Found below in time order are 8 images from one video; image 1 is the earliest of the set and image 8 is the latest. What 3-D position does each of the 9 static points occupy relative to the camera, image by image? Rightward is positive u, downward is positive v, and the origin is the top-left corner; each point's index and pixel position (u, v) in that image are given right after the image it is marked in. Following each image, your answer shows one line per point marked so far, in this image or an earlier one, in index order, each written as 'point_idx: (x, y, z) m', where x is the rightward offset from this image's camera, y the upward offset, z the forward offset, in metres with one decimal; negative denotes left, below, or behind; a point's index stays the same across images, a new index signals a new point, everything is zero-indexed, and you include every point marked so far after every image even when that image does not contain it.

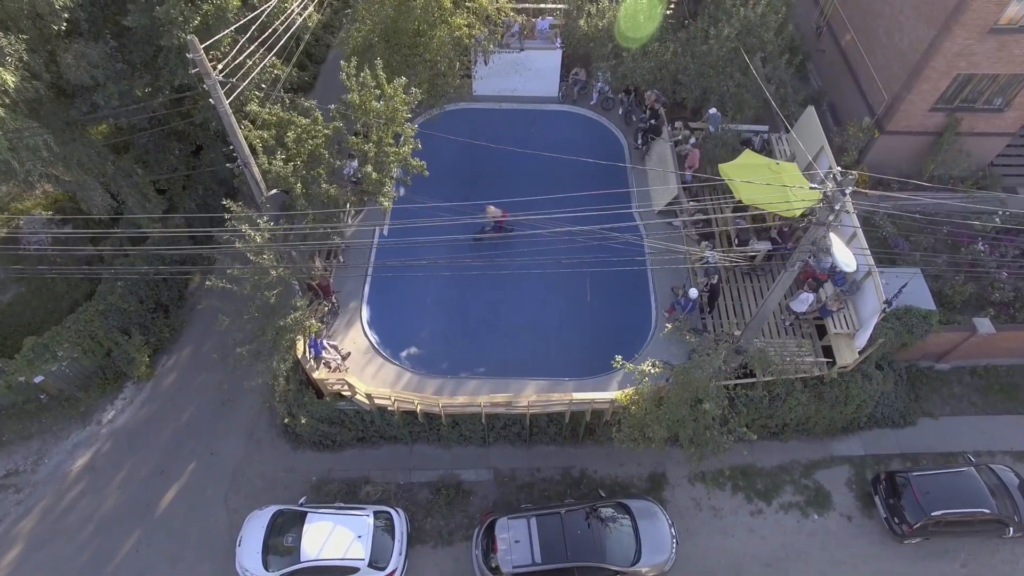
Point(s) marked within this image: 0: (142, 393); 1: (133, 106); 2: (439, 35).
0: (-10.9, -3.0, +17.2) m
1: (-10.0, +4.8, +15.5) m
2: (-2.2, +7.6, +17.5) m
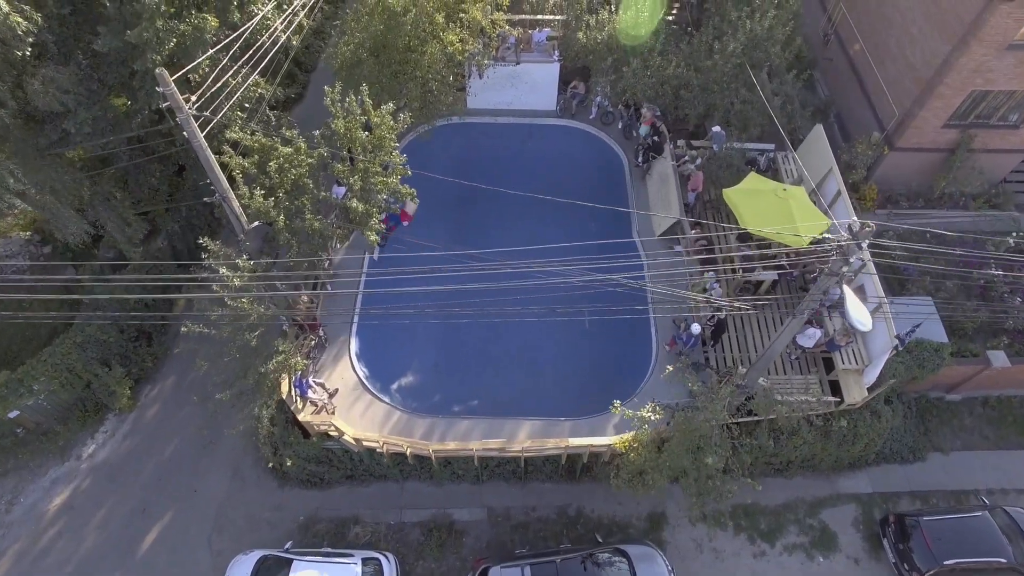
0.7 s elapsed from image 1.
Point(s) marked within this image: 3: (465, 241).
0: (-11.0, -3.9, +16.6) m
1: (-10.2, +4.0, +14.7) m
2: (-2.3, +6.8, +16.7) m
3: (-1.5, +1.5, +18.6) m
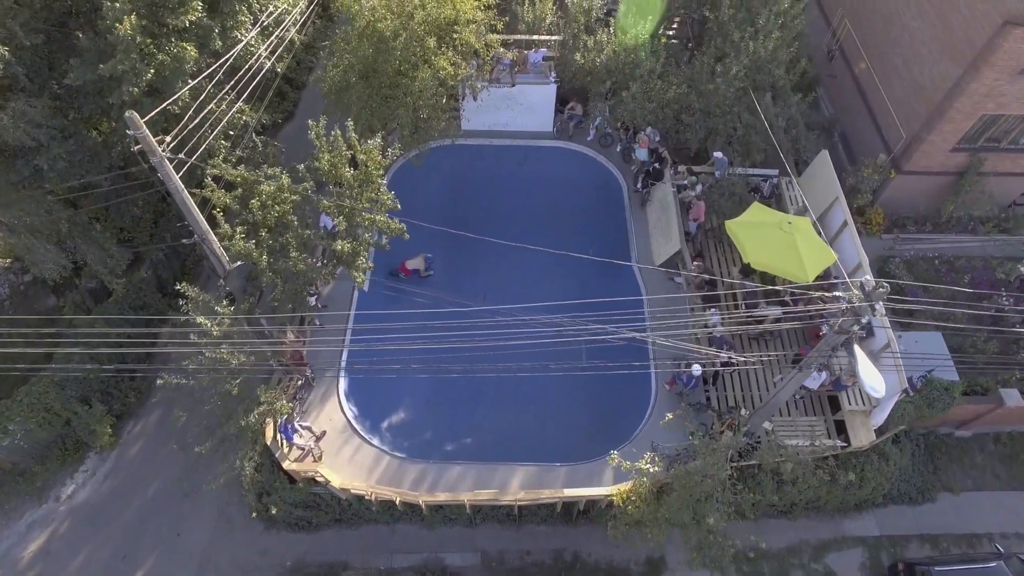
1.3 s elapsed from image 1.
0: (-11.2, -4.8, +16.0) m
1: (-10.3, +3.0, +14.1) m
2: (-2.5, +5.8, +16.1) m
3: (-1.6, +0.6, +18.0) m
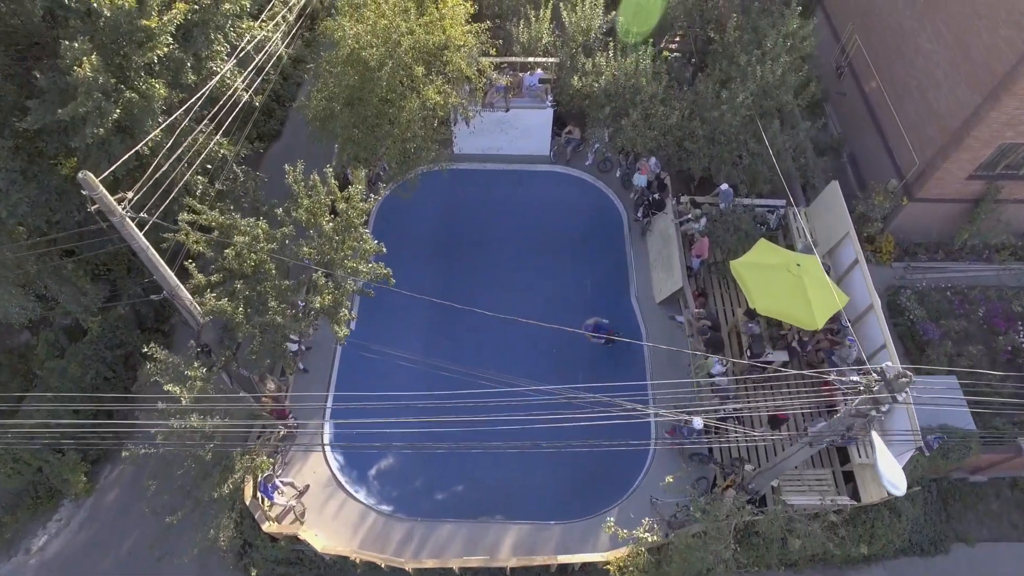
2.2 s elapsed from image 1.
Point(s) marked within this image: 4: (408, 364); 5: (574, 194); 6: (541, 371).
0: (-11.3, -5.9, +15.3) m
1: (-10.5, +1.9, +13.3) m
2: (-2.7, +4.7, +15.3) m
3: (-1.8, -0.5, +17.2) m
4: (-2.8, -1.9, +16.2) m
5: (+2.0, +3.2, +19.5) m
6: (+0.8, -2.0, +16.3) m
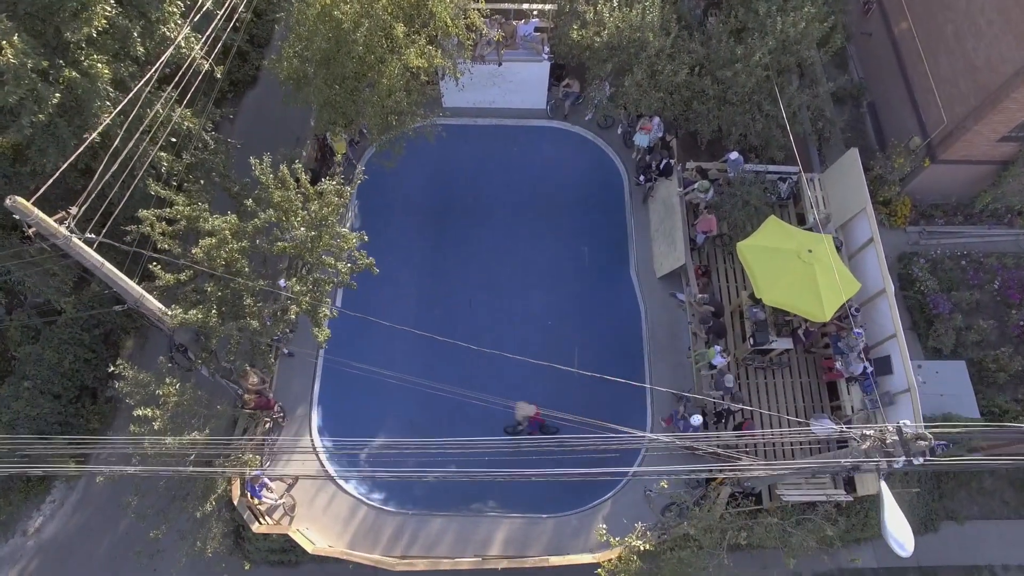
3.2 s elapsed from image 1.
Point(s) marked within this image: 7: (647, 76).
0: (-11.5, -5.4, +15.3) m
1: (-10.7, +2.0, +12.2) m
2: (-2.9, +5.1, +13.7) m
3: (-2.0, +0.2, +16.4) m
4: (-3.0, -1.3, +15.5) m
5: (+1.8, +4.2, +18.1) m
6: (+0.6, -1.4, +15.7) m
7: (+3.5, +5.5, +15.3) m
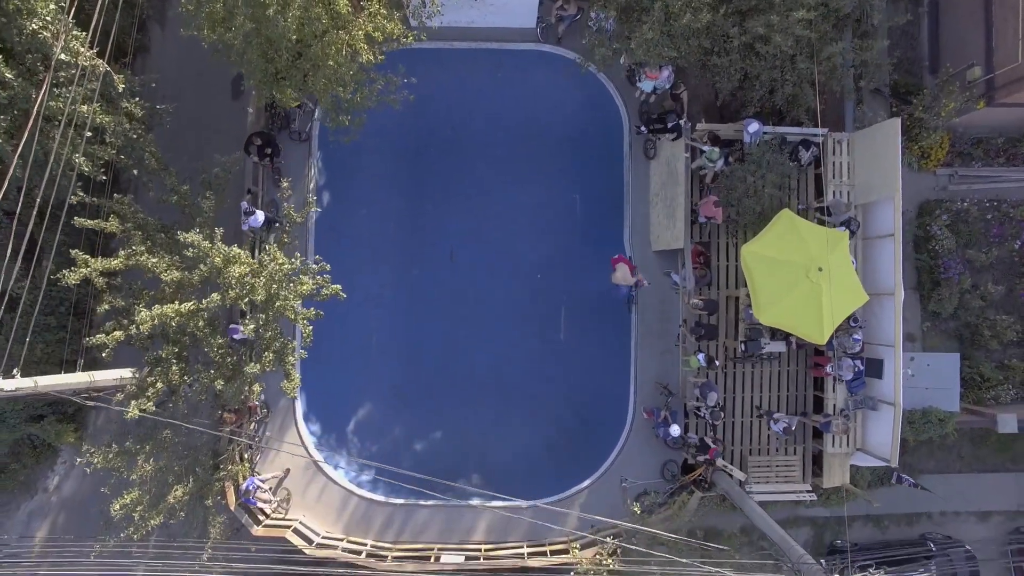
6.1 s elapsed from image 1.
0: (-11.9, -4.7, +16.2) m
1: (-11.1, +1.1, +10.6) m
2: (-3.3, +4.6, +11.0) m
3: (-2.4, +0.9, +15.2) m
4: (-3.4, -0.8, +14.9) m
5: (+1.4, +5.3, +15.4) m
6: (+0.2, -0.9, +15.1) m
7: (+3.1, +5.5, +12.3) m
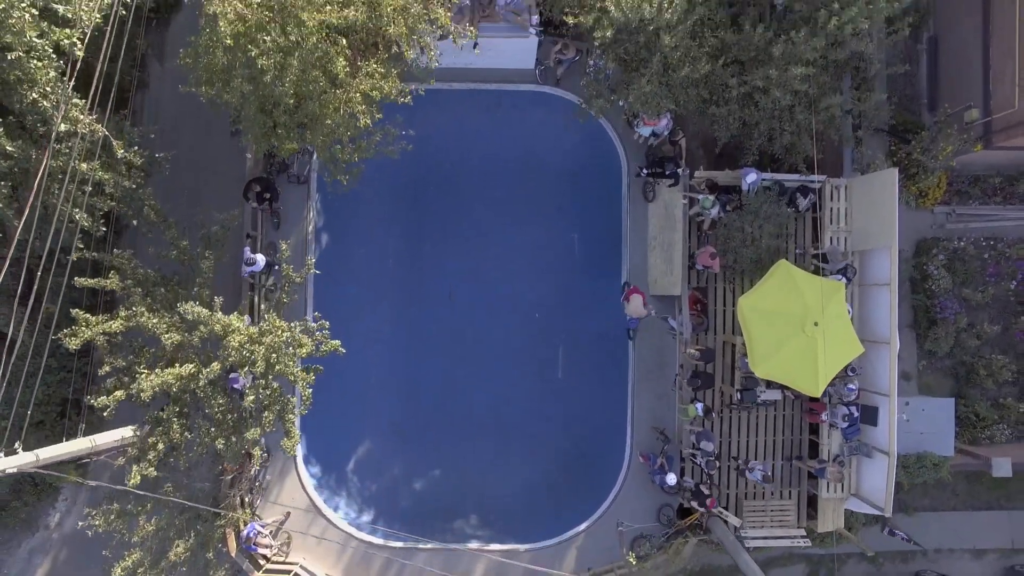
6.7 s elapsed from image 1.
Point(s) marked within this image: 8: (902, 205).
0: (-12.0, -5.8, +16.3) m
1: (-11.2, 0.0, +10.7) m
2: (-3.3, +3.5, +11.0) m
3: (-2.5, -0.1, +15.3) m
4: (-3.5, -1.9, +15.0) m
5: (+1.4, +4.2, +15.4) m
6: (+0.2, -1.9, +15.2) m
7: (+3.1, +4.4, +12.3) m
8: (+11.1, +2.3, +16.6) m
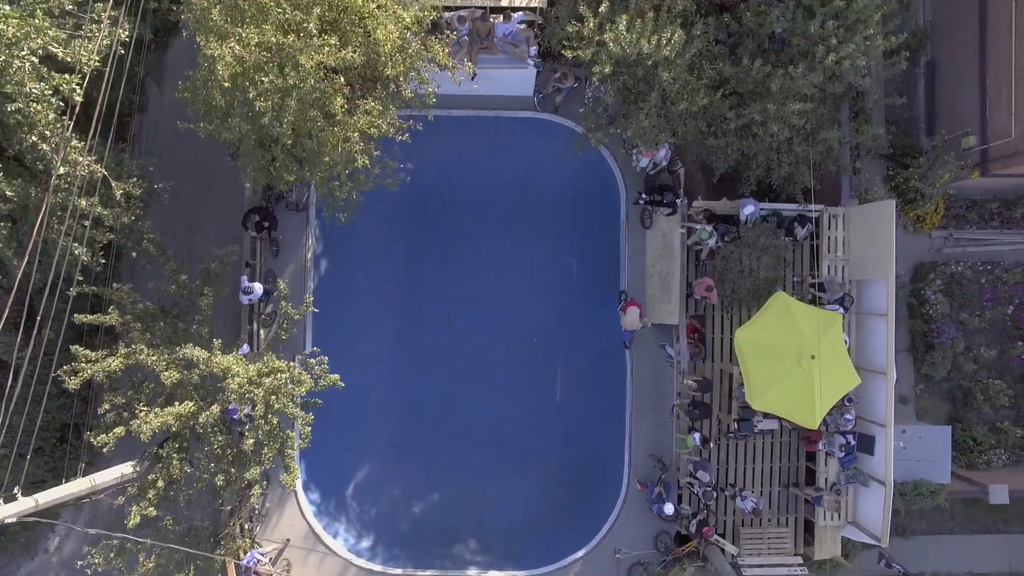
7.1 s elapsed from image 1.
0: (-12.0, -6.5, +16.3) m
1: (-11.2, -0.7, +10.7) m
2: (-3.4, +2.8, +11.0) m
3: (-2.5, -0.8, +15.3) m
4: (-3.5, -2.5, +15.1) m
5: (+1.3, +3.5, +15.4) m
6: (+0.1, -2.6, +15.2) m
7: (+3.0, +3.7, +12.4) m
8: (+11.1, +1.6, +16.7) m
